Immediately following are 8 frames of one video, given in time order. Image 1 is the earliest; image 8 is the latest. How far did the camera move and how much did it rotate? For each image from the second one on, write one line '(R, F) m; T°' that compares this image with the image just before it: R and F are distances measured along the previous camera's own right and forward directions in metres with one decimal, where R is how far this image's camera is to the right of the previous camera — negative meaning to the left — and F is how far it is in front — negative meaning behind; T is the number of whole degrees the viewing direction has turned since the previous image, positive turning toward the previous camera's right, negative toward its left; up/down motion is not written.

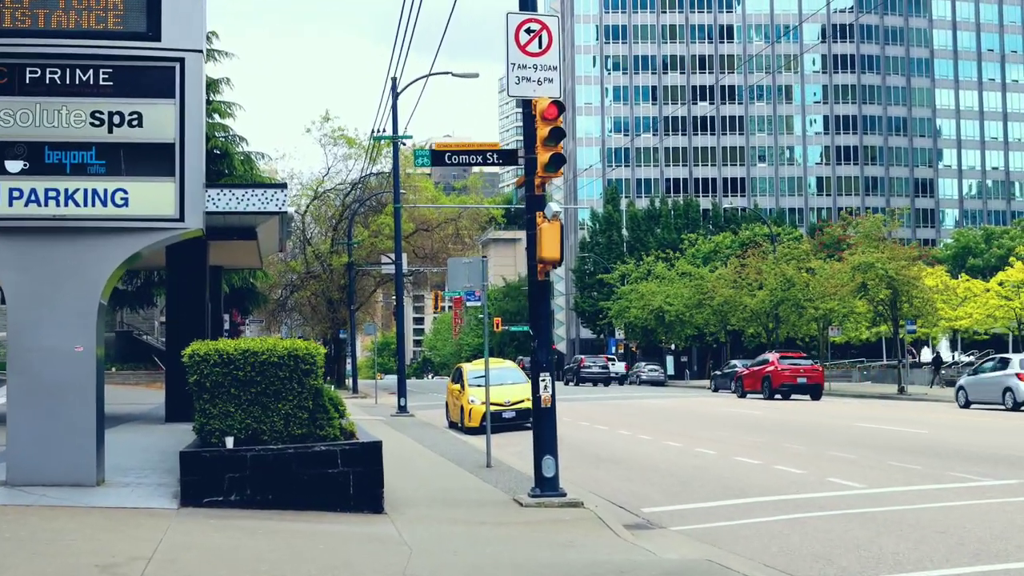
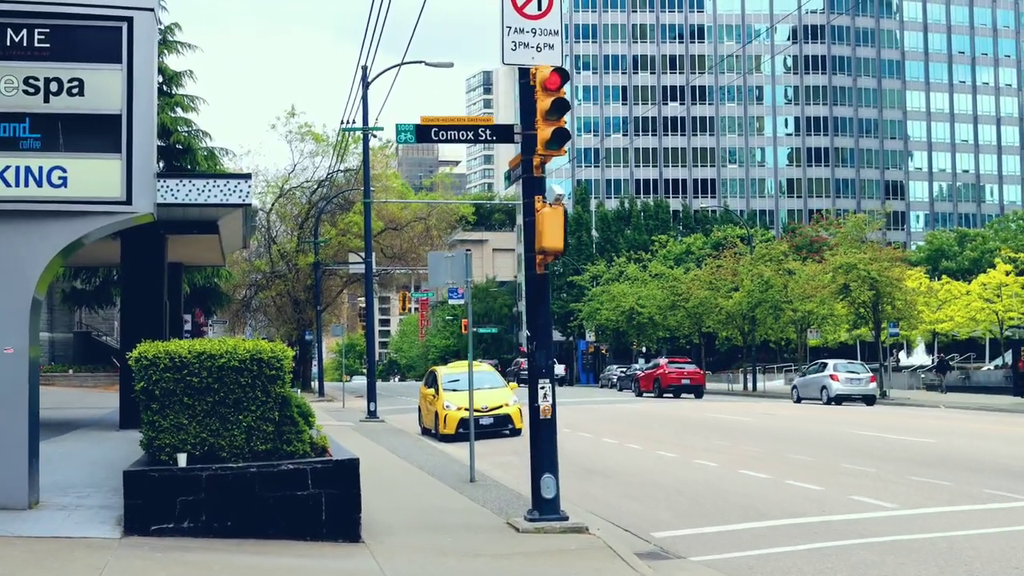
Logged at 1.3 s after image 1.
(-0.3, +1.5) m; +2°
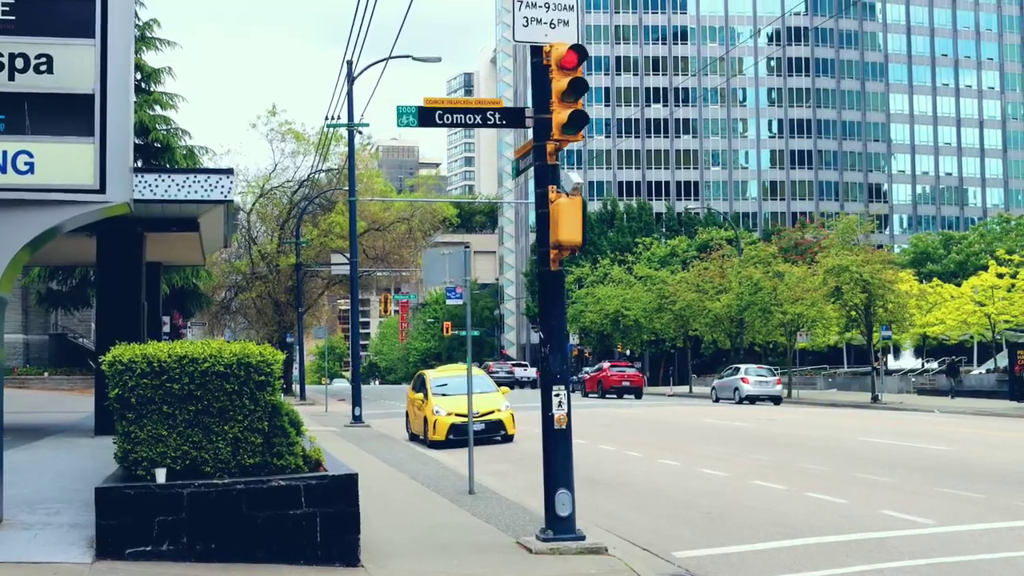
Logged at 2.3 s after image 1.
(-0.3, +0.9) m; +1°
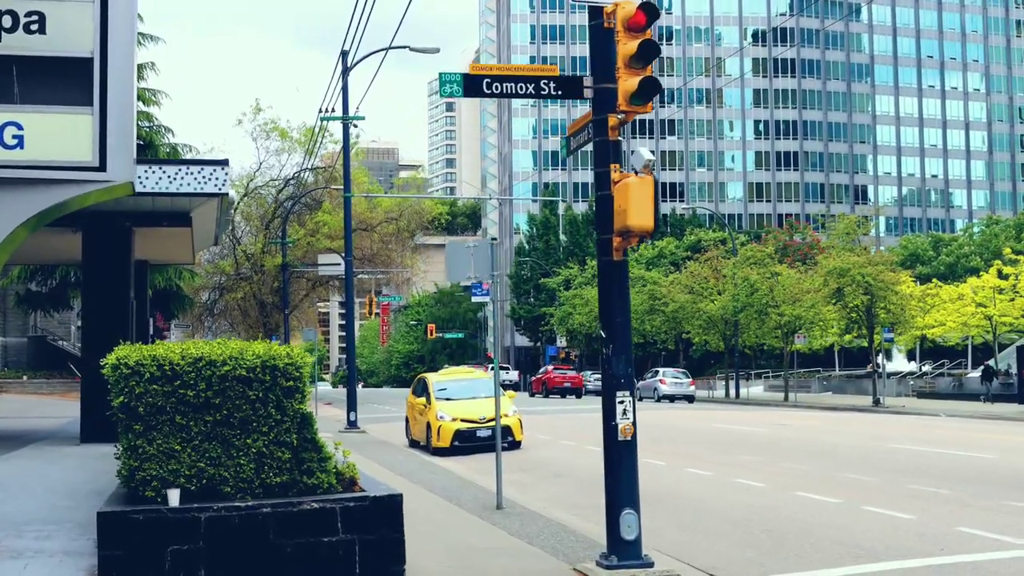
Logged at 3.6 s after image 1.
(-0.6, +1.2) m; +1°
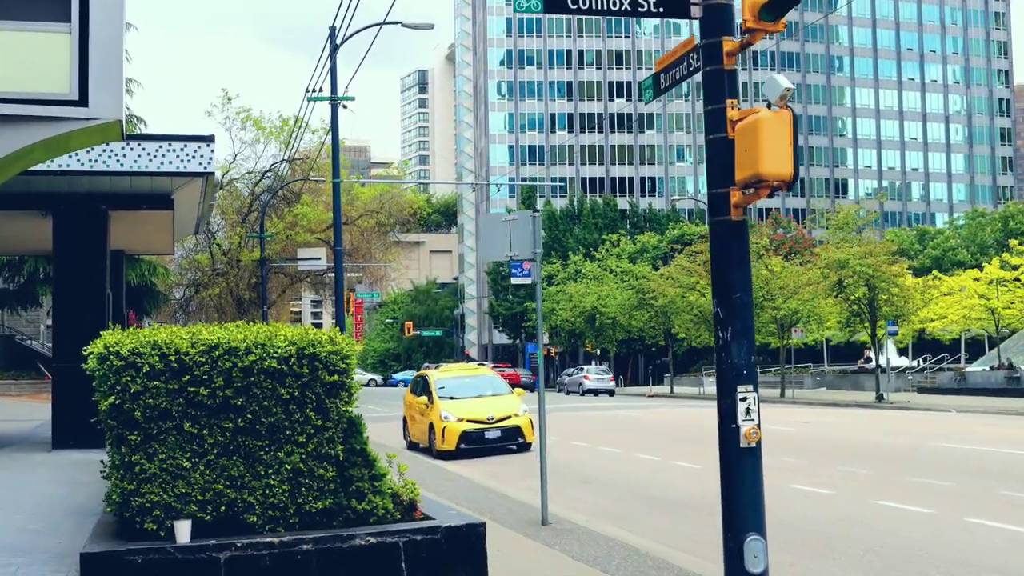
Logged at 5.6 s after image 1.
(-0.7, +1.8) m; +1°
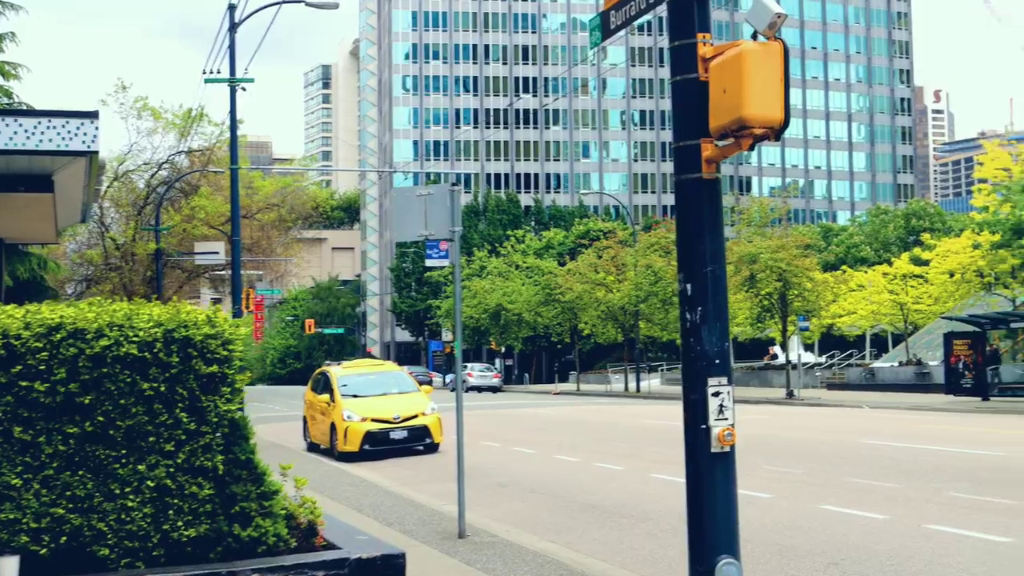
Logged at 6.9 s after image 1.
(-0.1, +1.2) m; +5°
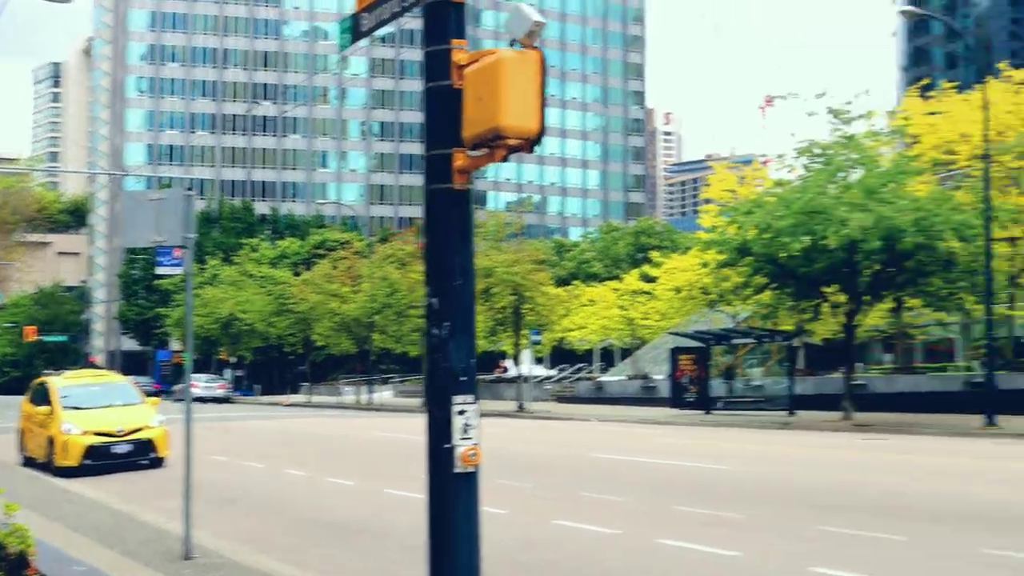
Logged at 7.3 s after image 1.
(0.0, +0.2) m; +13°
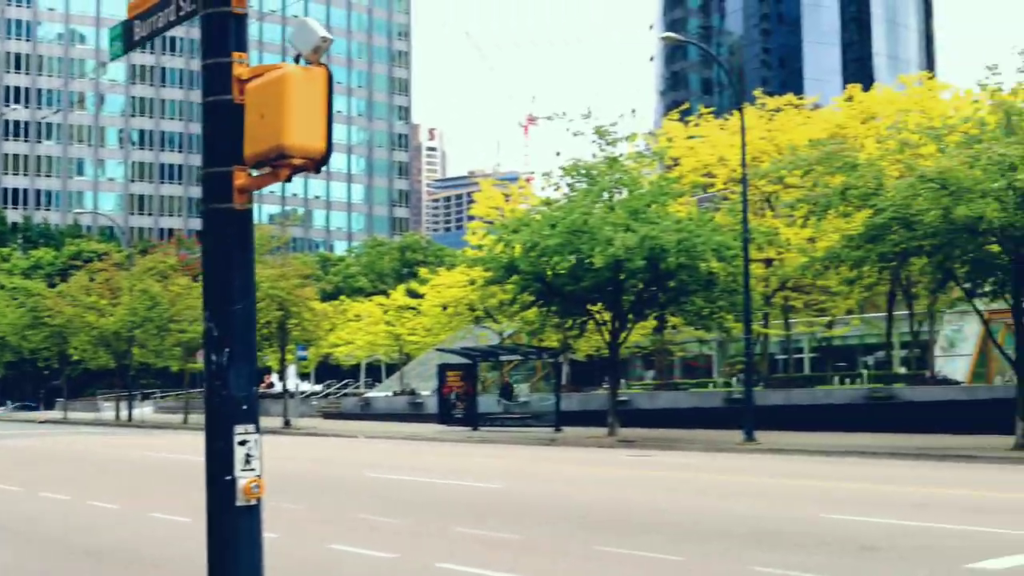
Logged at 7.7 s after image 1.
(-0.1, +0.1) m; +12°
